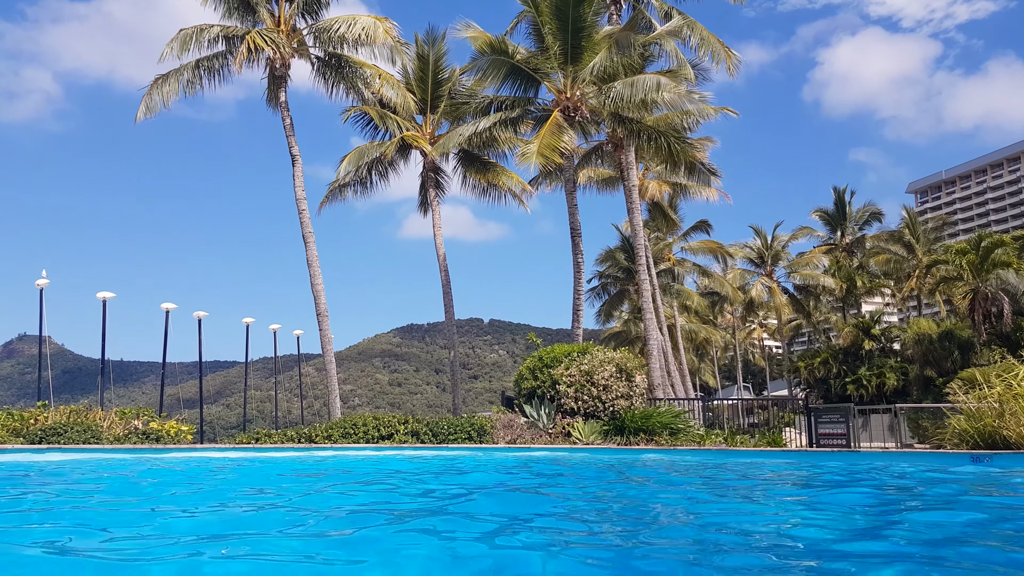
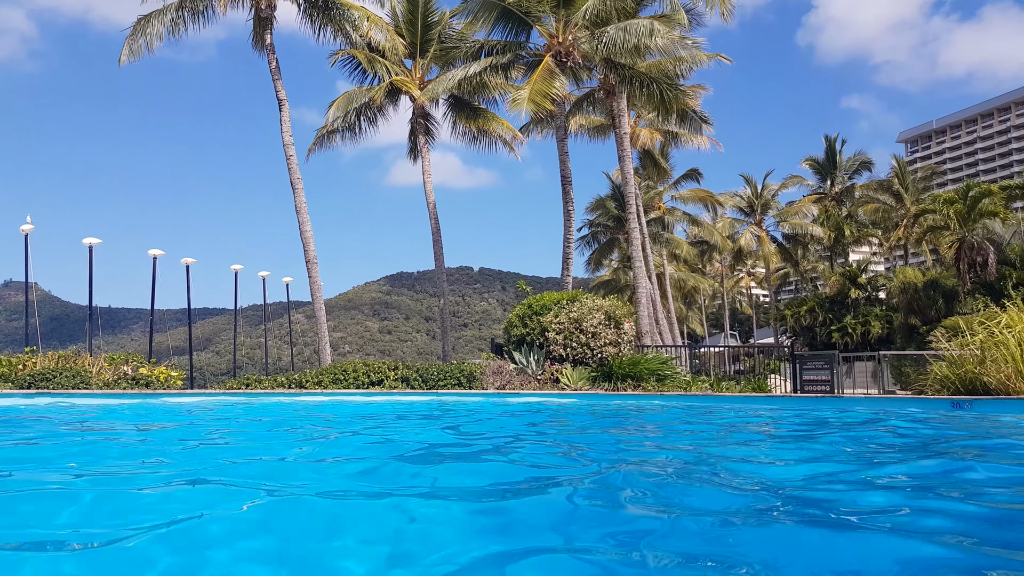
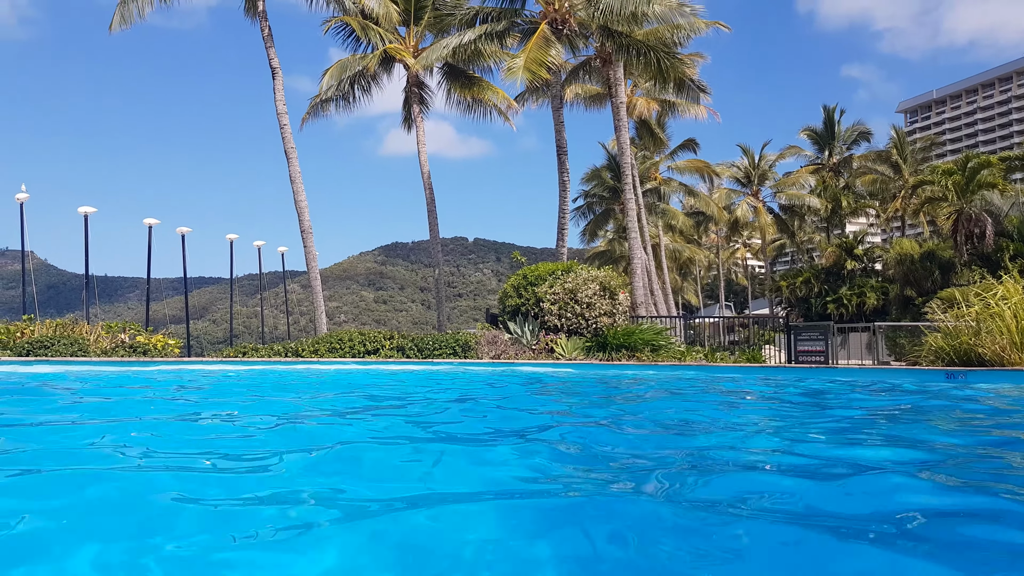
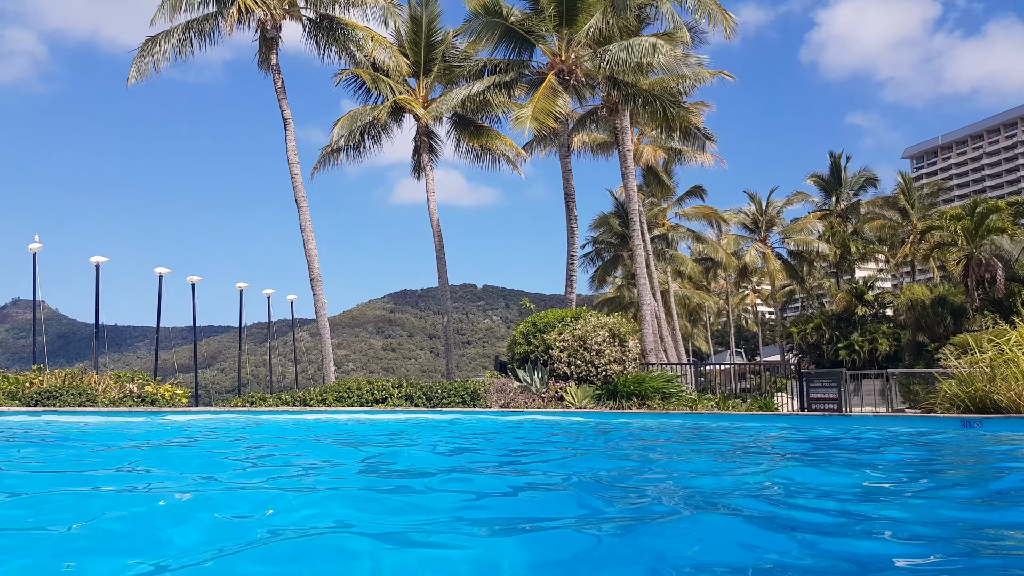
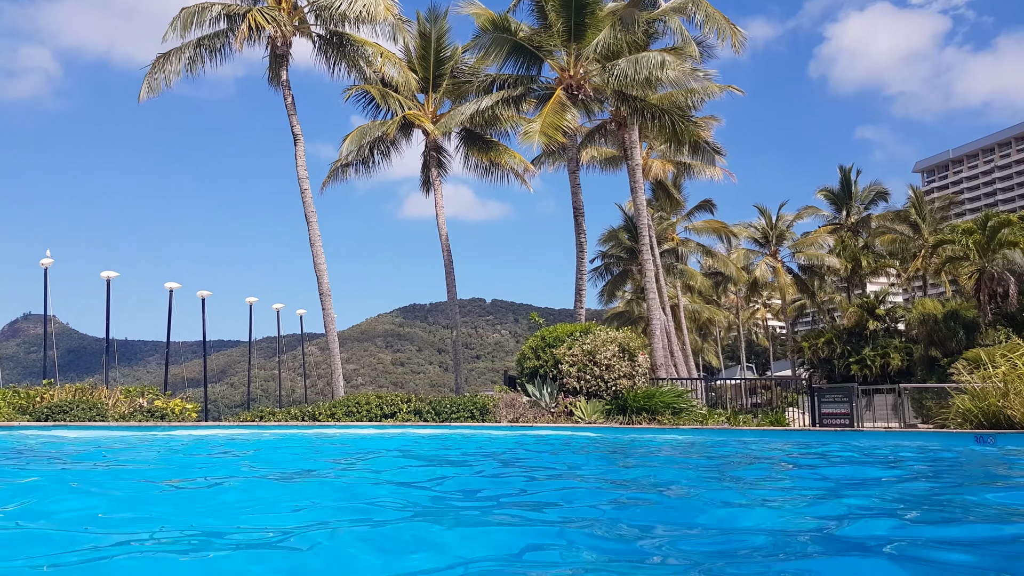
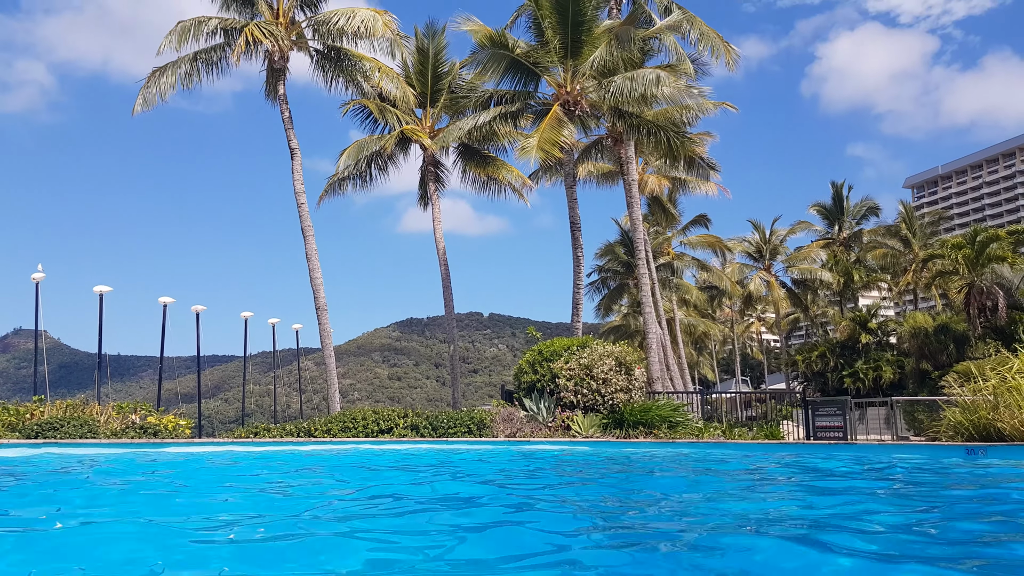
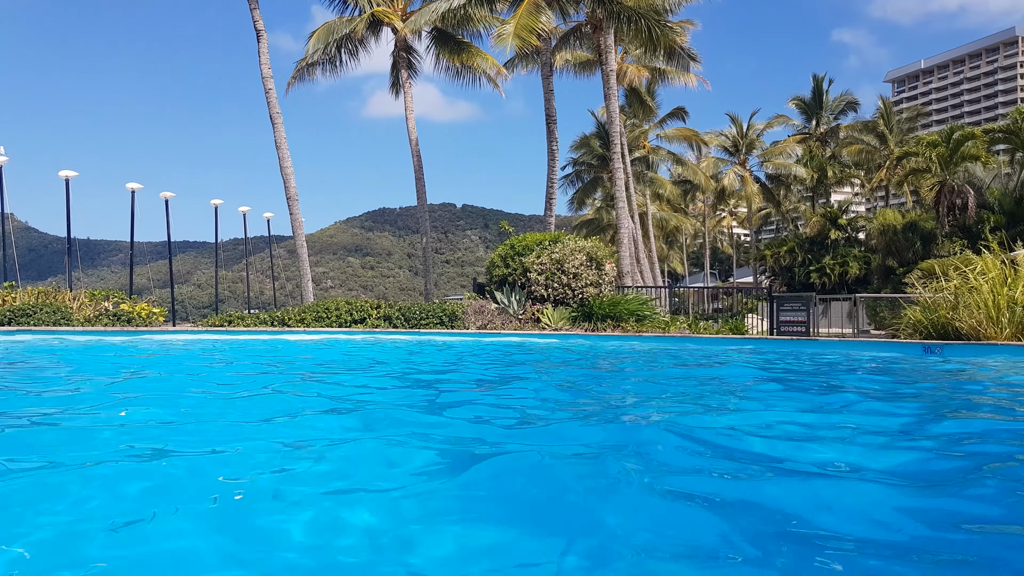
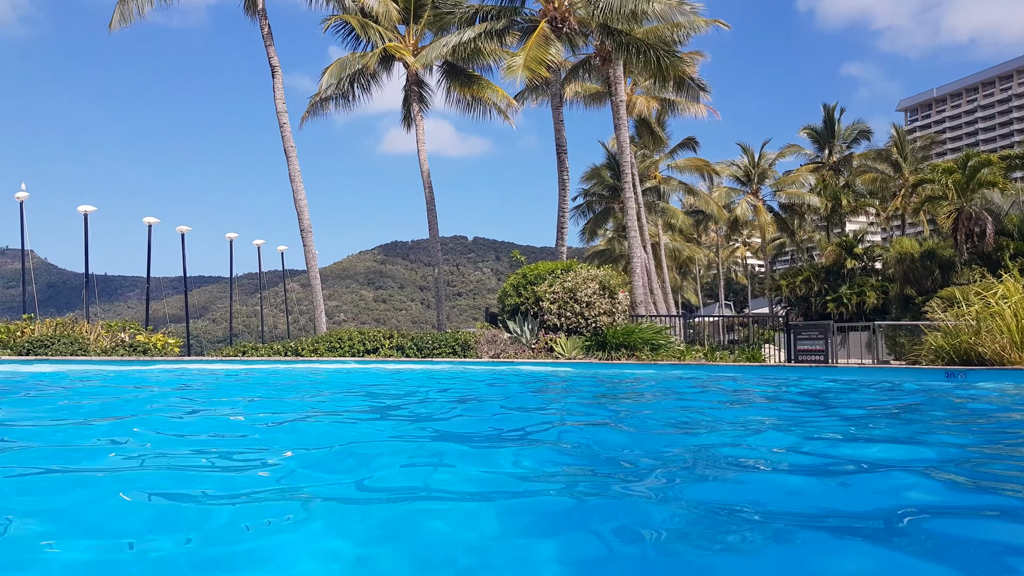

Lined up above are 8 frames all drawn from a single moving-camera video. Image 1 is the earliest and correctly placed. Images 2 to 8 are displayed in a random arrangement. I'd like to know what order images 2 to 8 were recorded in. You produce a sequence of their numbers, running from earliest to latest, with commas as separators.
5, 2, 8, 7, 3, 4, 6
